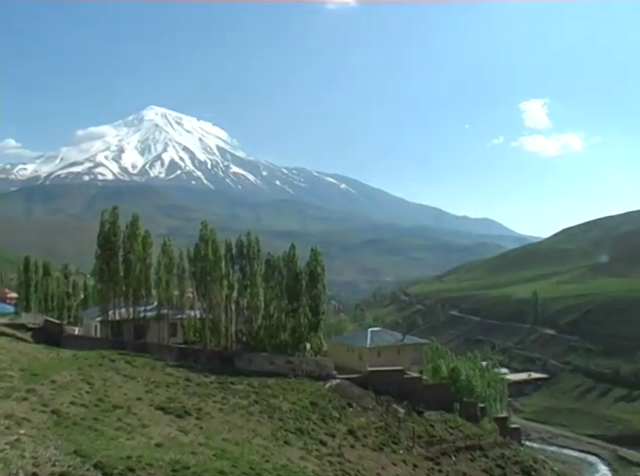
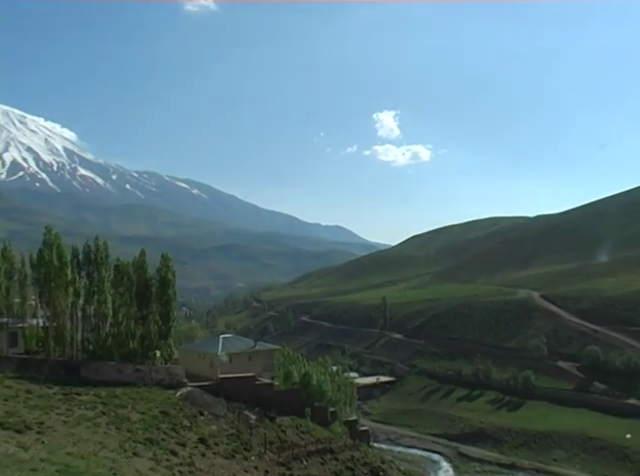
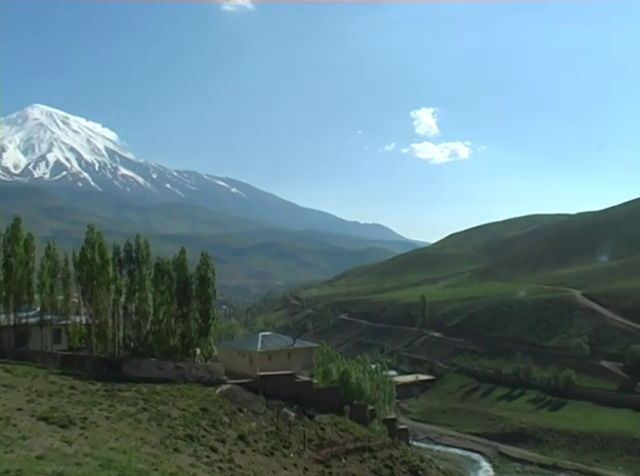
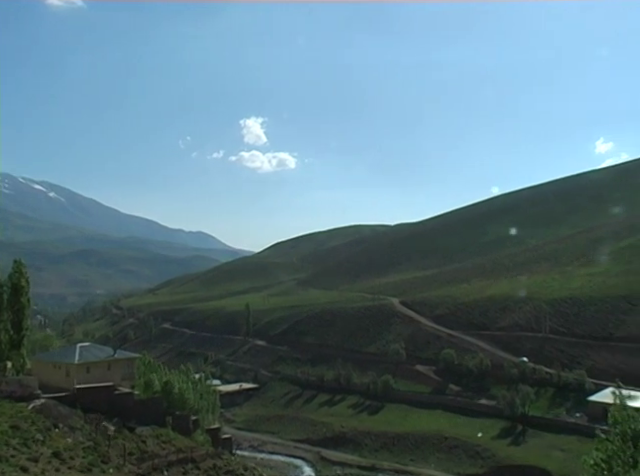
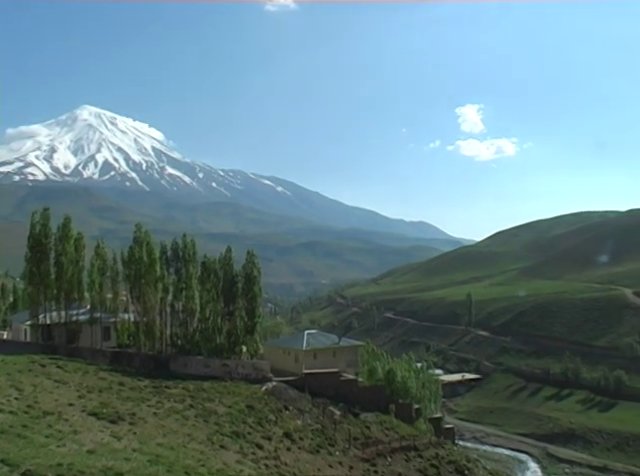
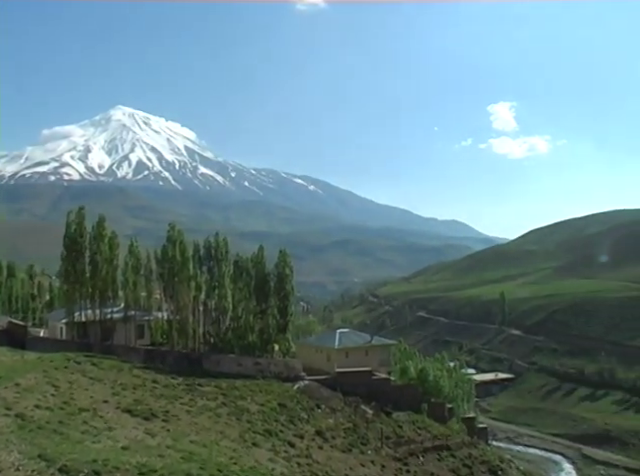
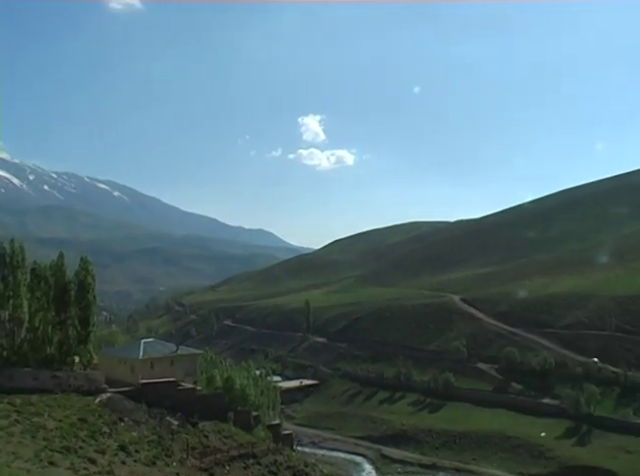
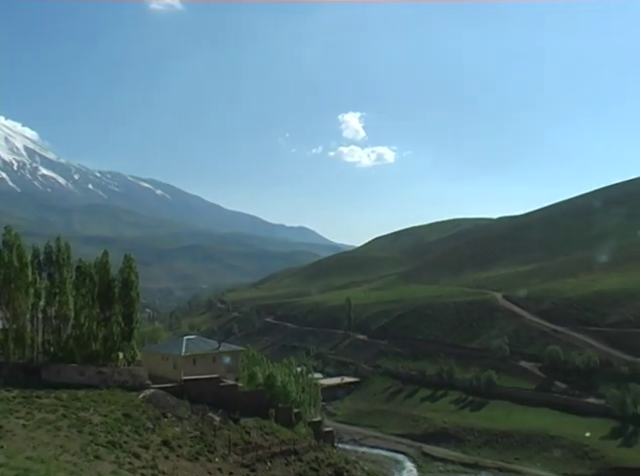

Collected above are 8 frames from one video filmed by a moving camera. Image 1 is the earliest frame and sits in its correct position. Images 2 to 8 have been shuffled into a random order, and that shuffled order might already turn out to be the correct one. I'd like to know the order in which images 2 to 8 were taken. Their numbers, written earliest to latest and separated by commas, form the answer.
6, 5, 3, 2, 8, 7, 4
